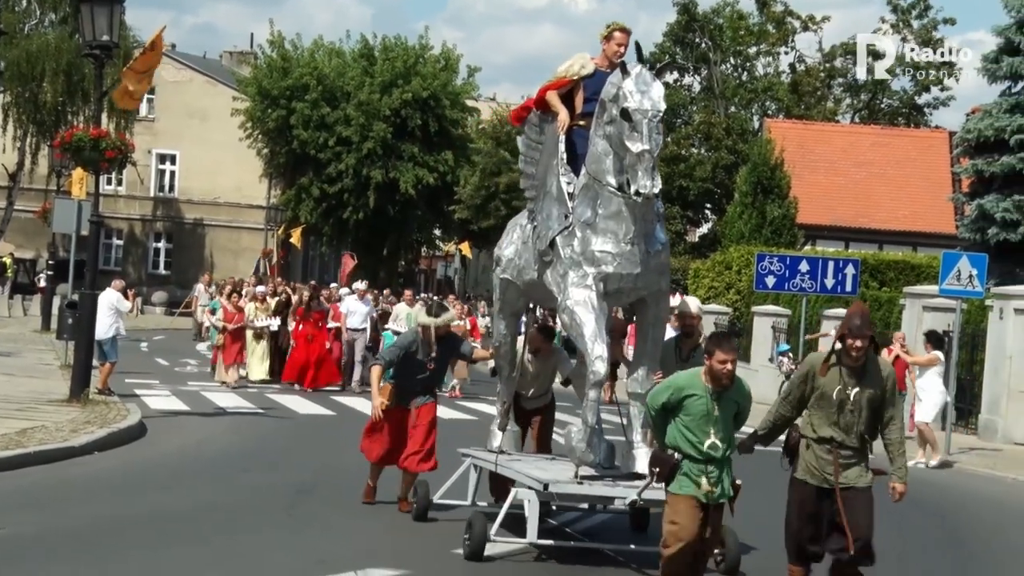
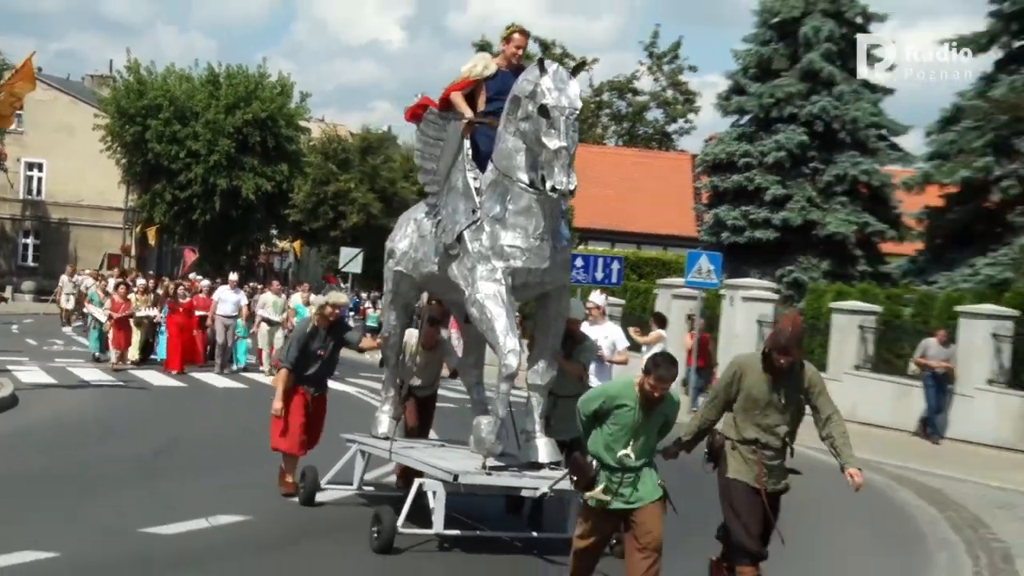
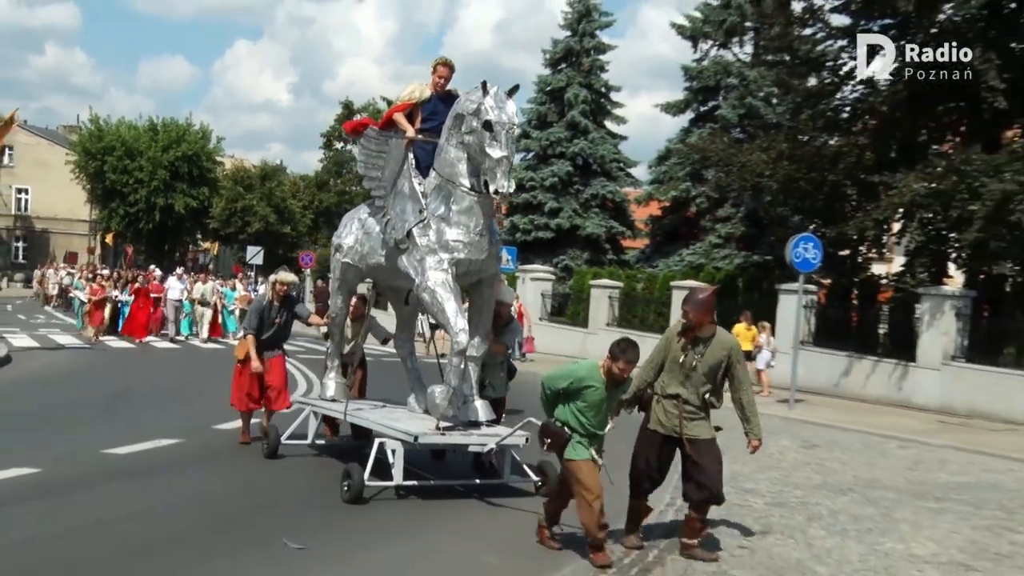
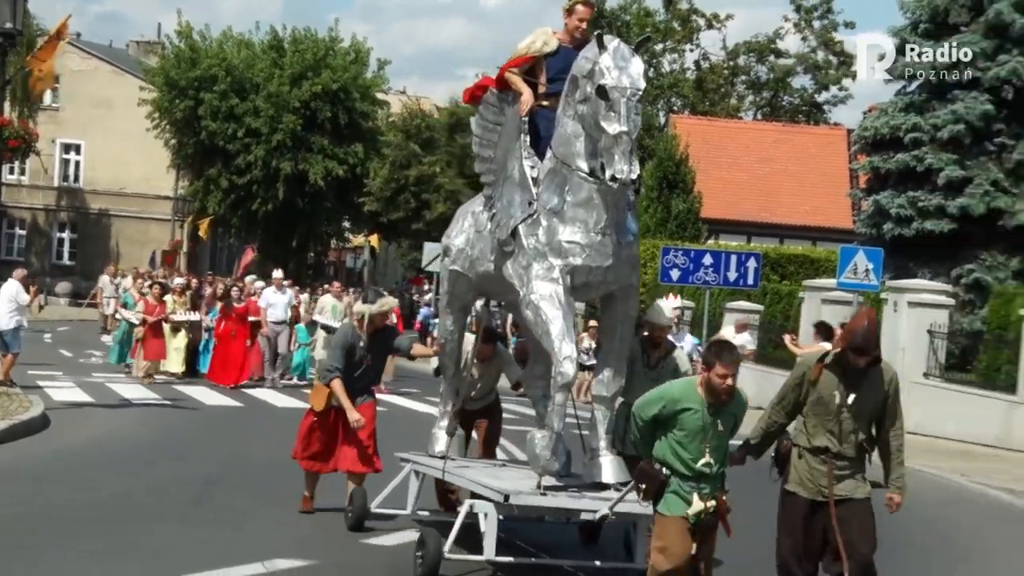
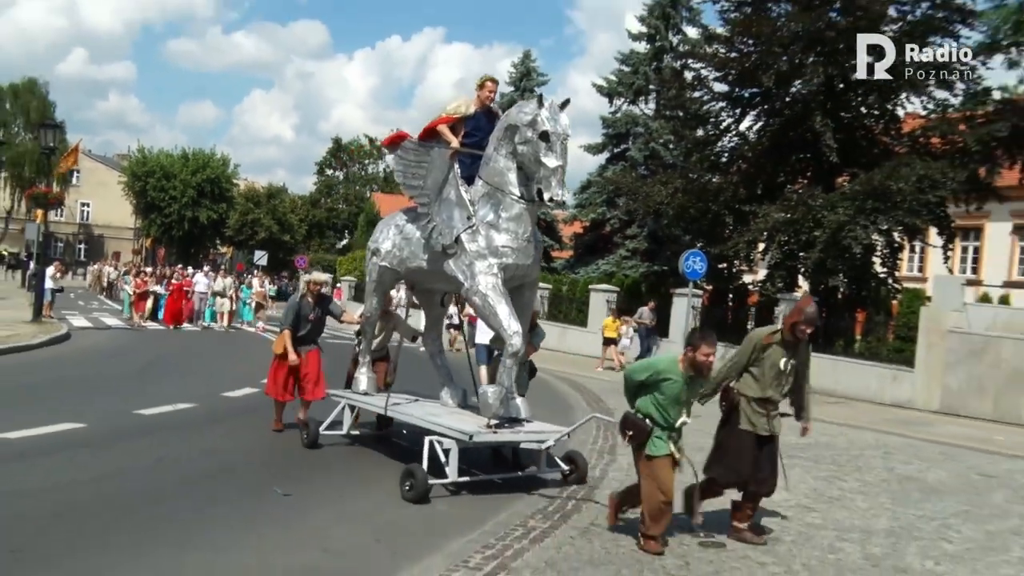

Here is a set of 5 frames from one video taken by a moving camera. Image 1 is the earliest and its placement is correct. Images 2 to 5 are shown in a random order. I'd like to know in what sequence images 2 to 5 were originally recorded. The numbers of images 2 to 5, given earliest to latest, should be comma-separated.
4, 2, 3, 5
